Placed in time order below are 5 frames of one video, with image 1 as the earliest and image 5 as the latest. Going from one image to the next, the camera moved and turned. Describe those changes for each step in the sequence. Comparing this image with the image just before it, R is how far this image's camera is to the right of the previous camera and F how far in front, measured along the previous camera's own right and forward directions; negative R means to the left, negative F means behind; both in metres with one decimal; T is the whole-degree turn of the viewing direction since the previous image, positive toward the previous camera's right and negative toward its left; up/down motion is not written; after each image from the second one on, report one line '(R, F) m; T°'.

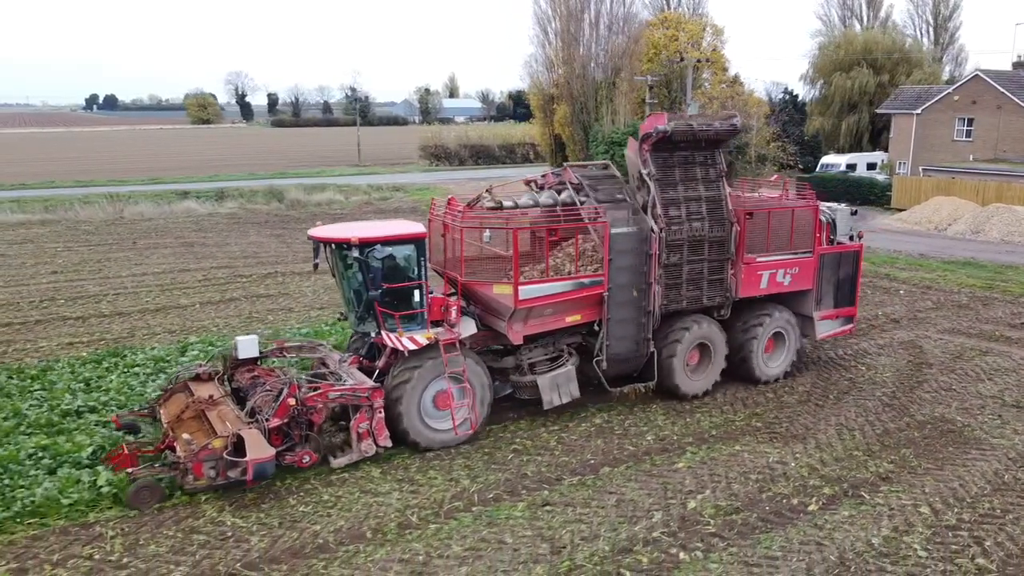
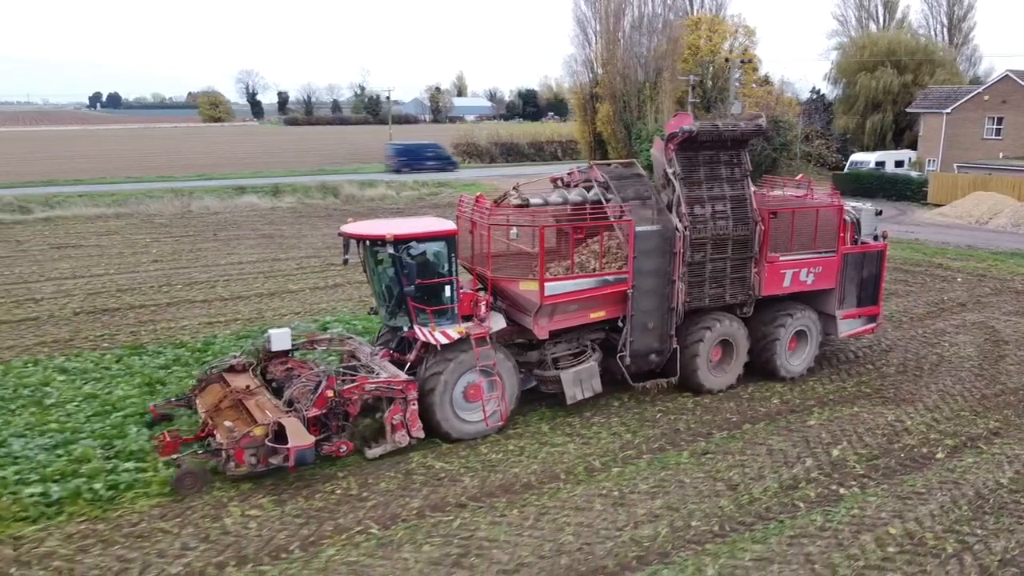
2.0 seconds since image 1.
(-1.6, -1.0) m; 0°
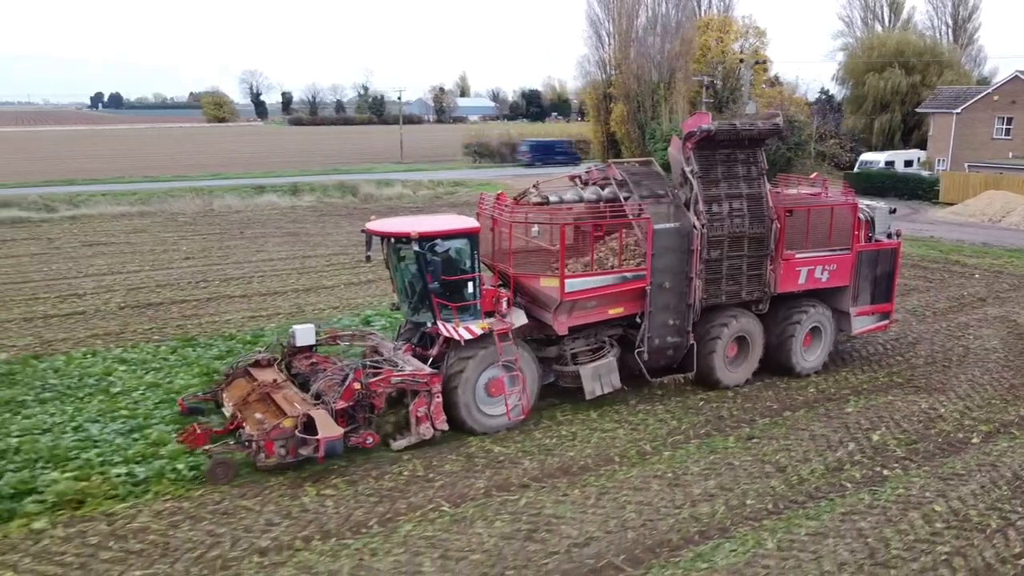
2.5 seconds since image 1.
(-0.5, -0.3) m; 0°
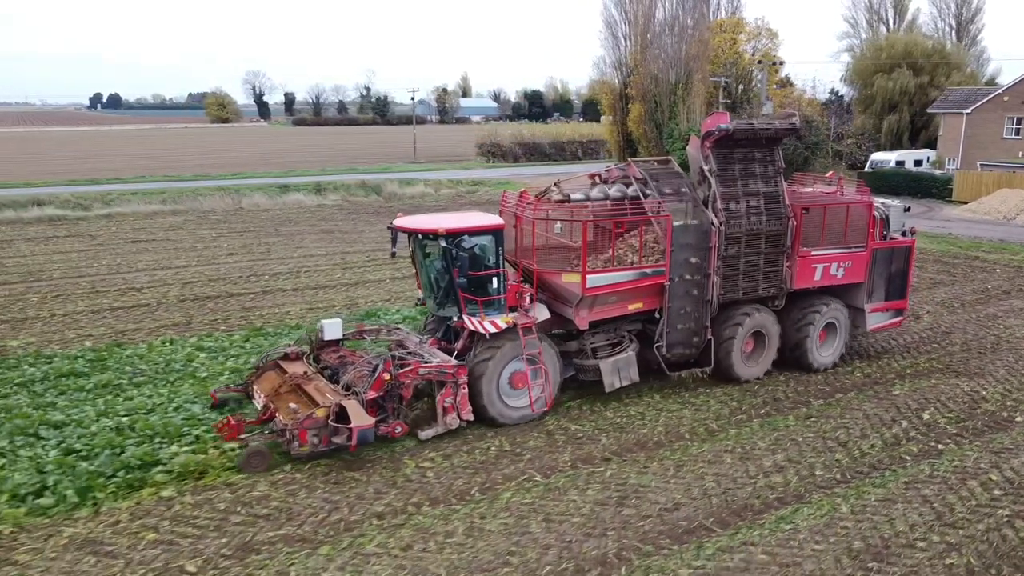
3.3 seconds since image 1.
(-0.8, -0.5) m; 0°
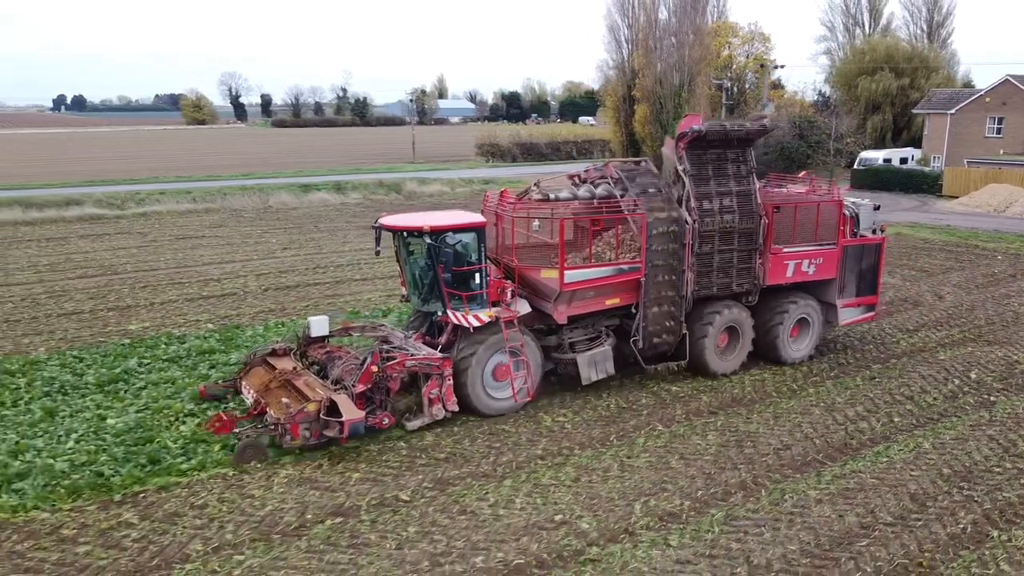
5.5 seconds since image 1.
(-1.6, -1.1) m; +2°
